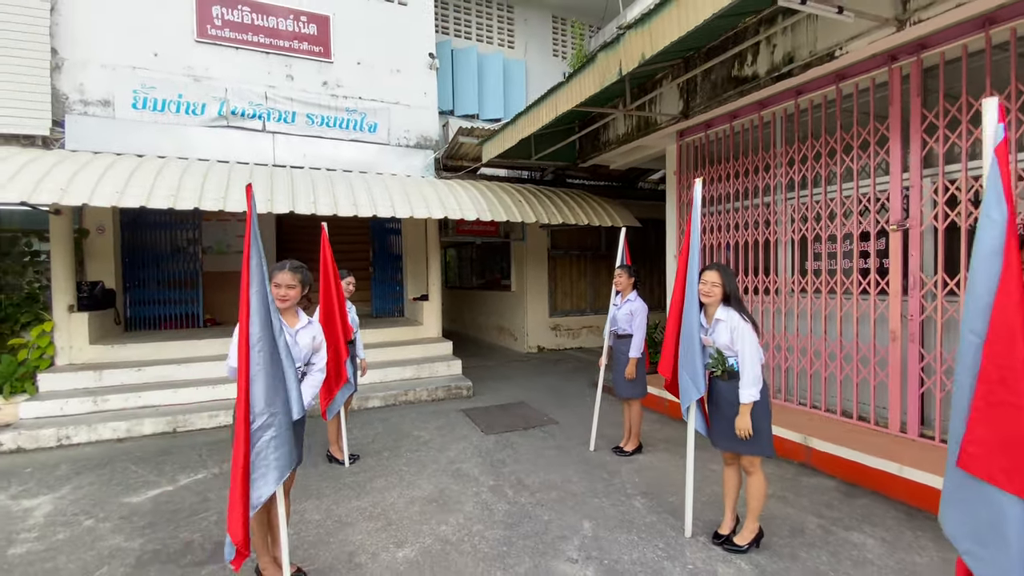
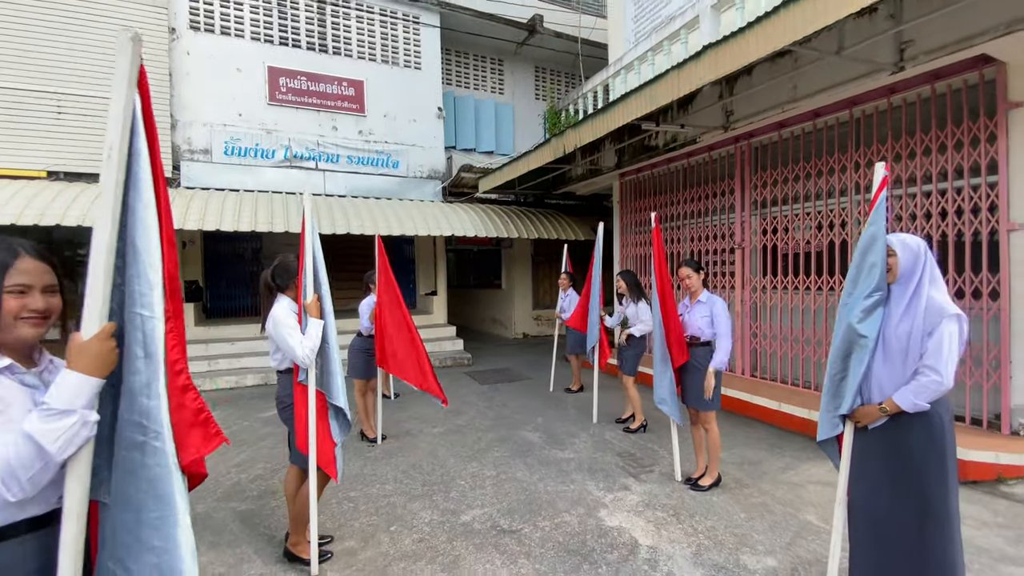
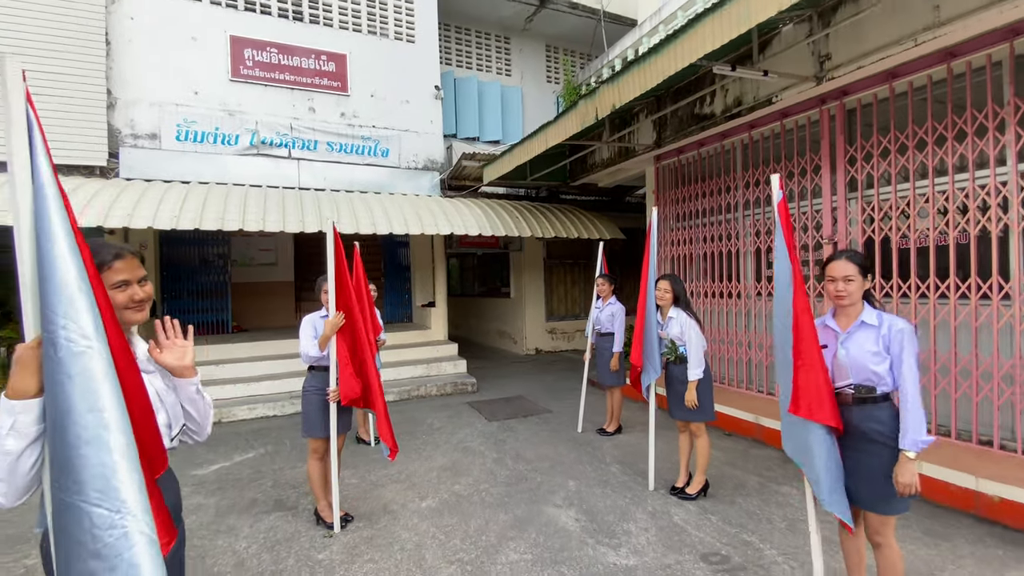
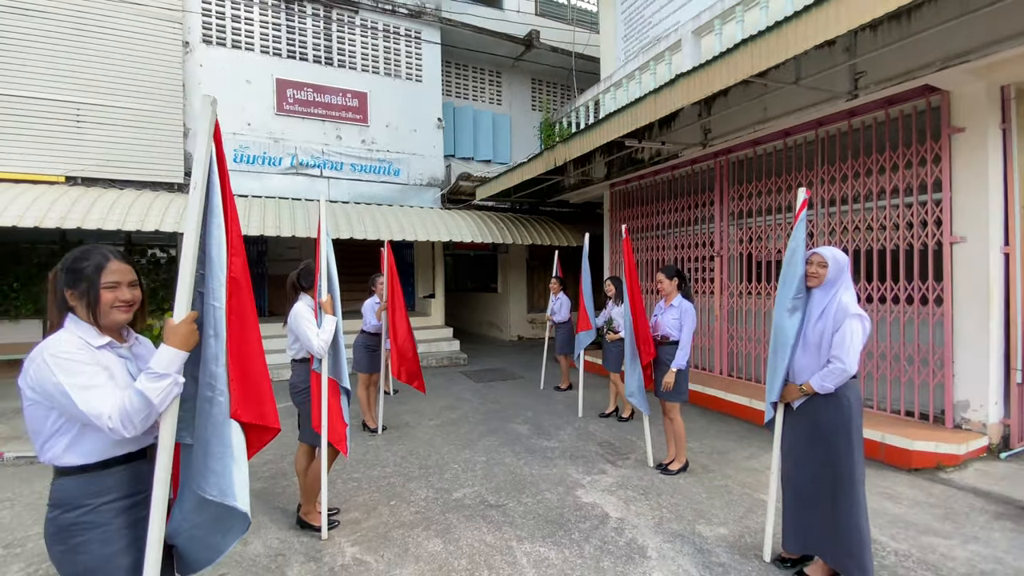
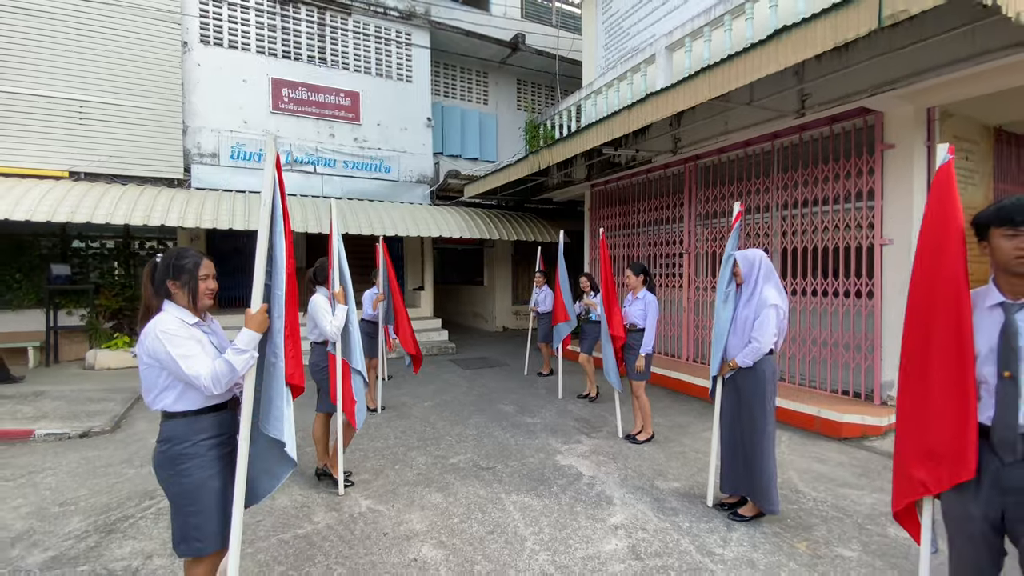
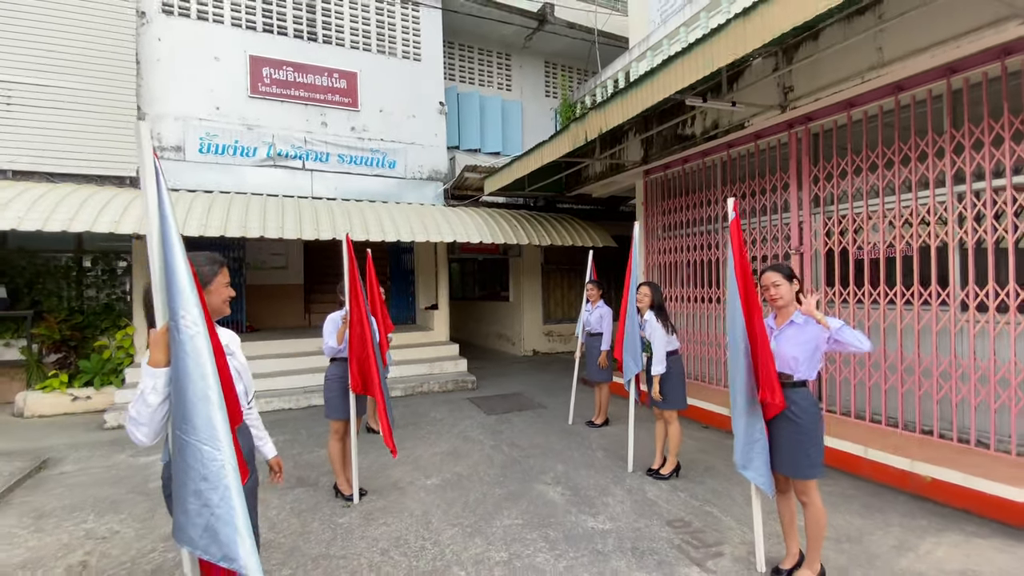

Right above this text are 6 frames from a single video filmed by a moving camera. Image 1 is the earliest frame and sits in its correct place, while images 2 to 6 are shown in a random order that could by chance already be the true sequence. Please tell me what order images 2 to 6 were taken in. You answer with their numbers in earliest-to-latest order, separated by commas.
3, 6, 2, 4, 5
